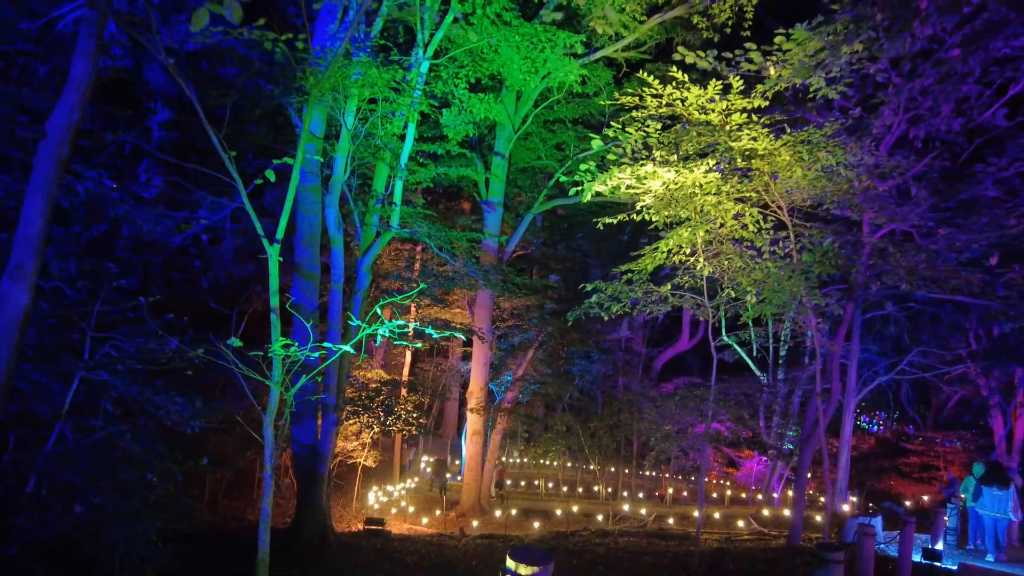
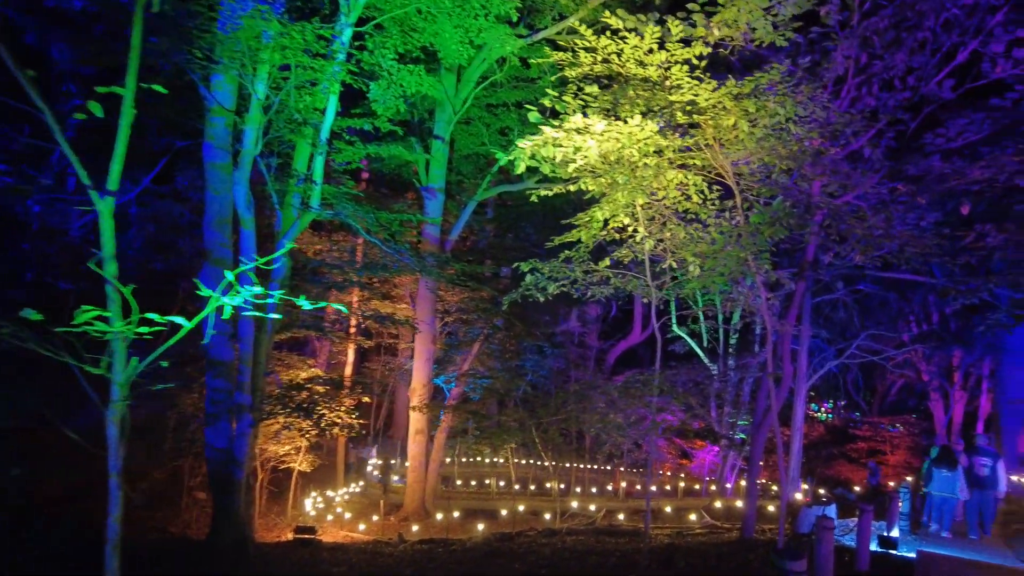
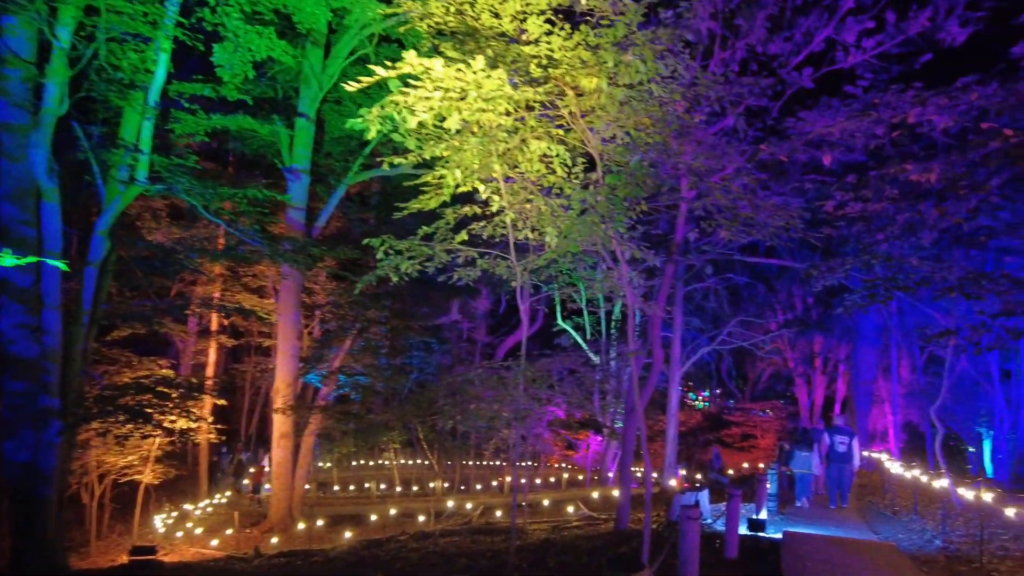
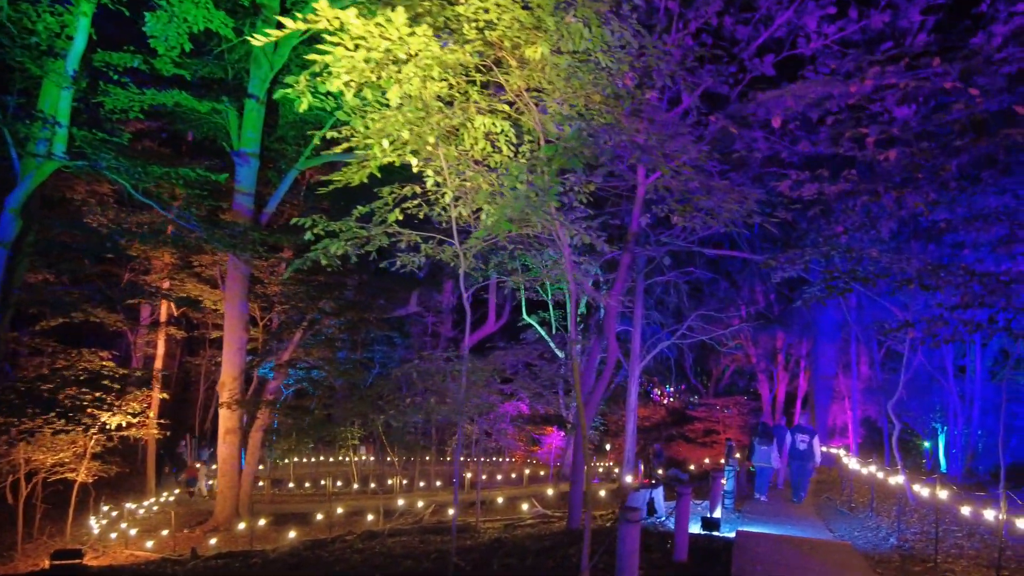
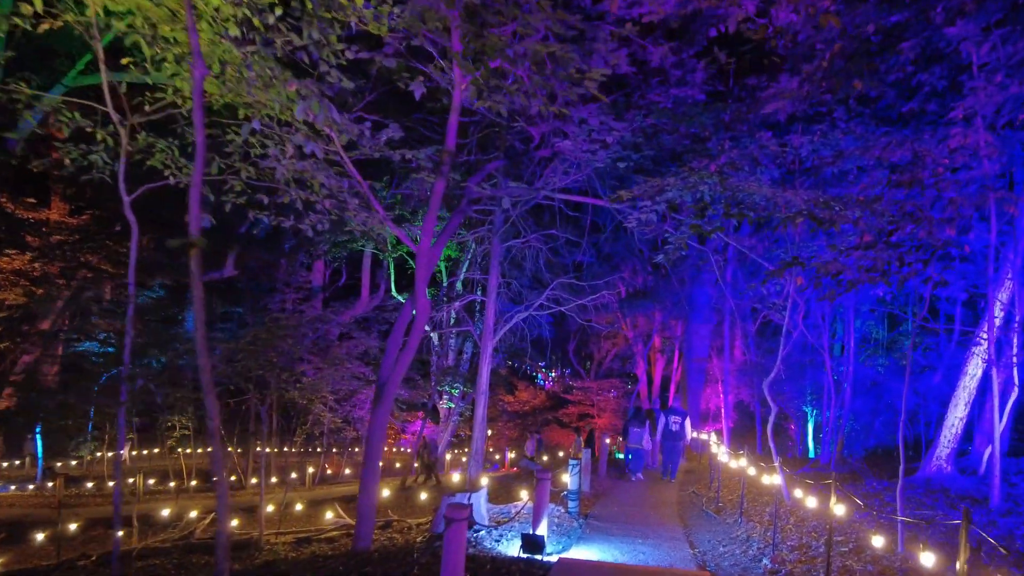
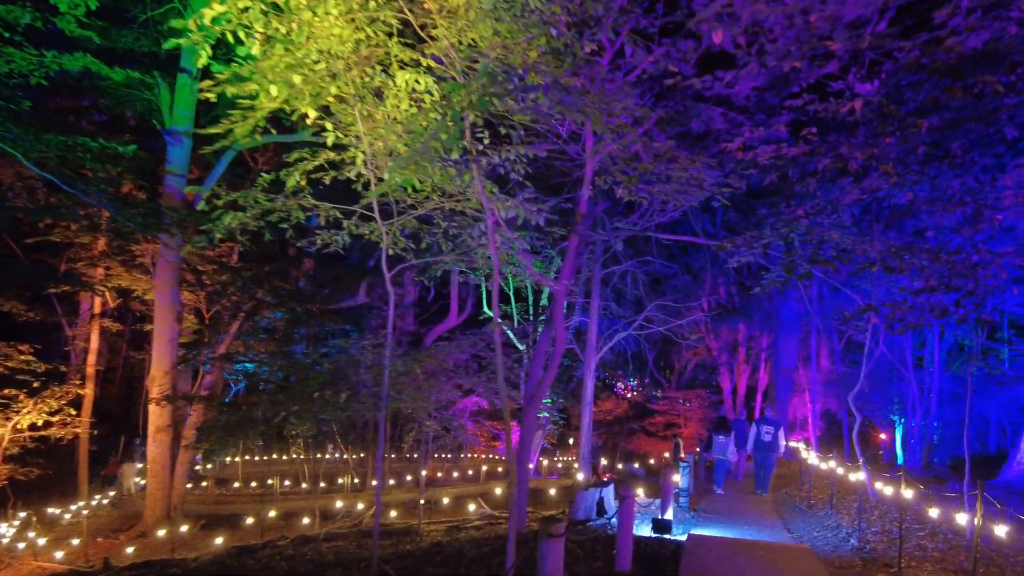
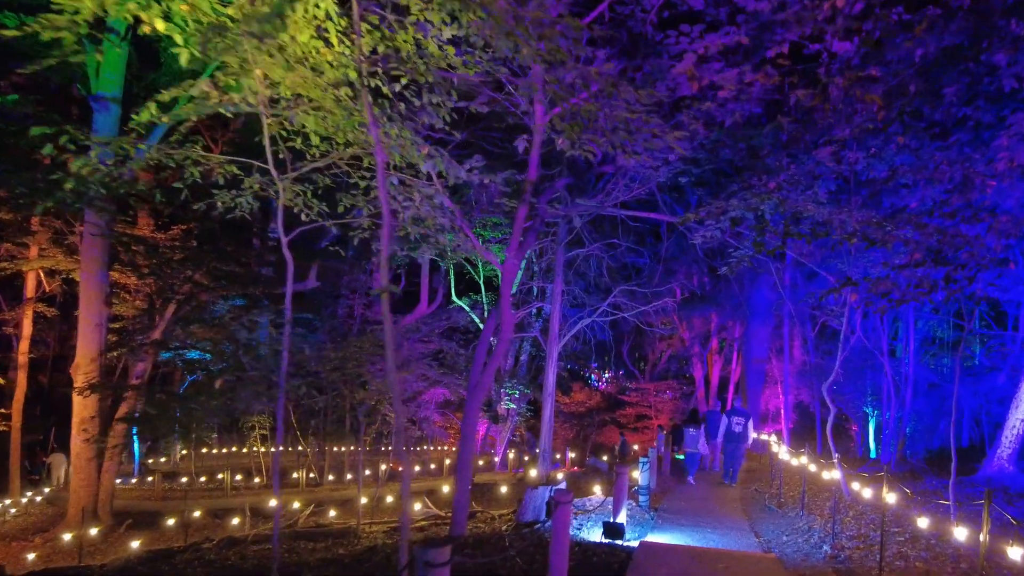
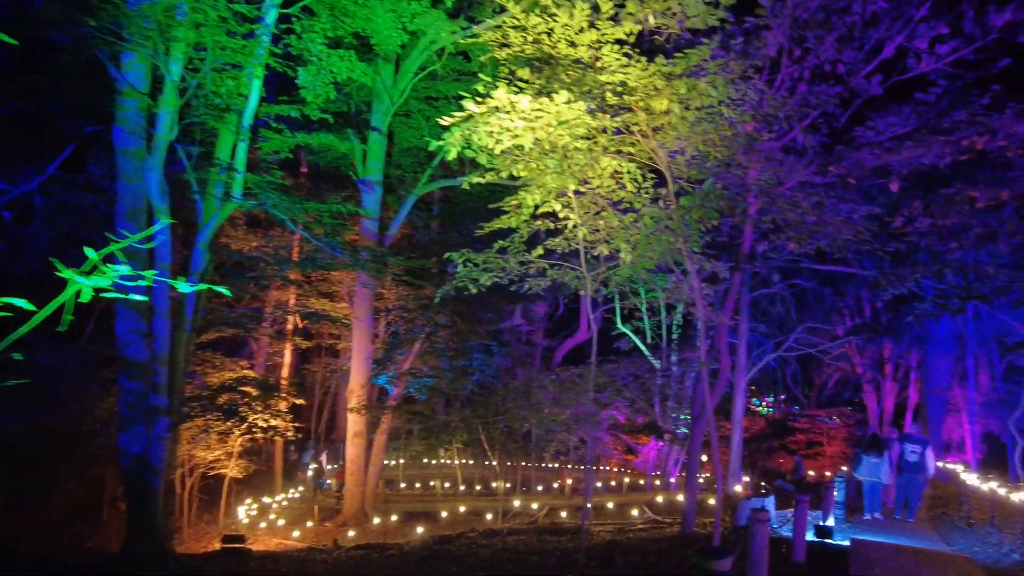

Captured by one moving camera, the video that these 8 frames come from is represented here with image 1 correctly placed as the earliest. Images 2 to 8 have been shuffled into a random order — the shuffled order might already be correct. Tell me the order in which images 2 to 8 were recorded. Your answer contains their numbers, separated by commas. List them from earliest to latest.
2, 8, 3, 4, 6, 7, 5
